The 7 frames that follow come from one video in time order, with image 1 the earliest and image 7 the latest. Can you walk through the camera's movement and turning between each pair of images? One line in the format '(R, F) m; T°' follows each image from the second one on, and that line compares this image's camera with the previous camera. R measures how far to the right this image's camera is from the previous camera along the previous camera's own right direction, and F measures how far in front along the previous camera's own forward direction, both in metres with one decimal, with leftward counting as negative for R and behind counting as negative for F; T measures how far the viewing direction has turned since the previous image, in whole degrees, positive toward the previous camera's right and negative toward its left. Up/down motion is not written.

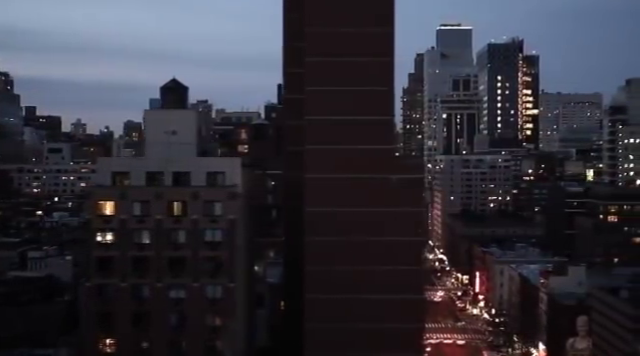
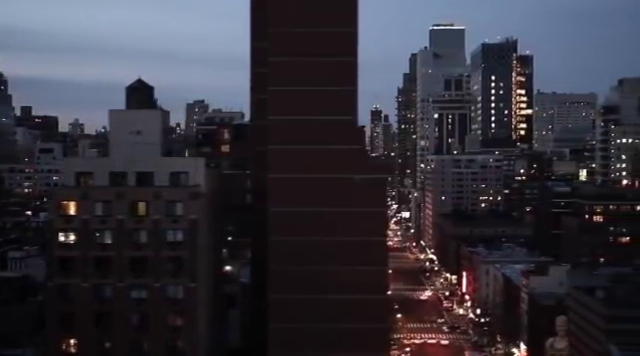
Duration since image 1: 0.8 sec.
(+0.7, 0.0) m; 0°
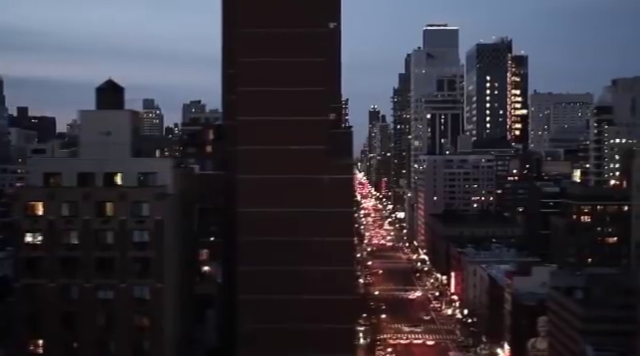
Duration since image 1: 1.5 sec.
(+0.6, 0.0) m; 0°
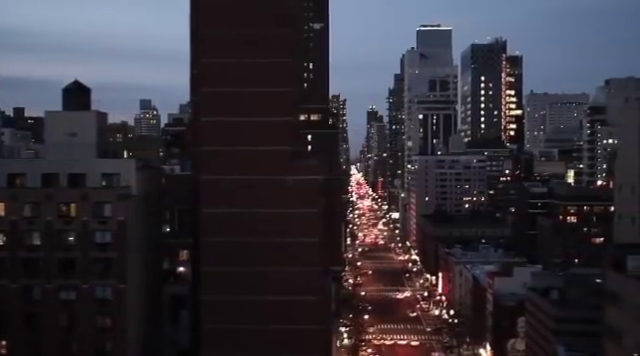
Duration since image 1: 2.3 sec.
(+0.7, 0.0) m; 0°
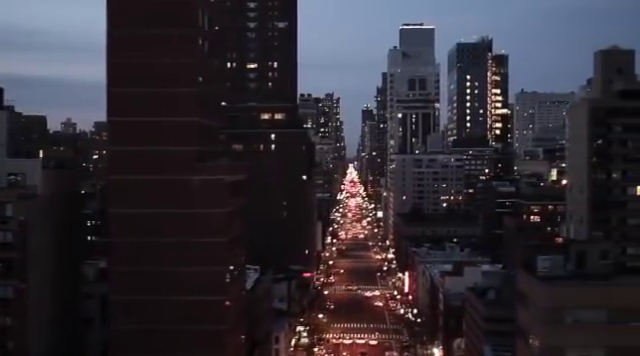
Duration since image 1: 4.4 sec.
(+1.7, 0.0) m; 0°
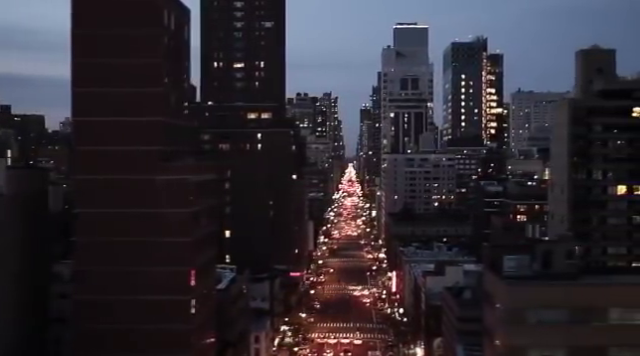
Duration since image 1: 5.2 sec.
(+0.7, 0.0) m; 0°
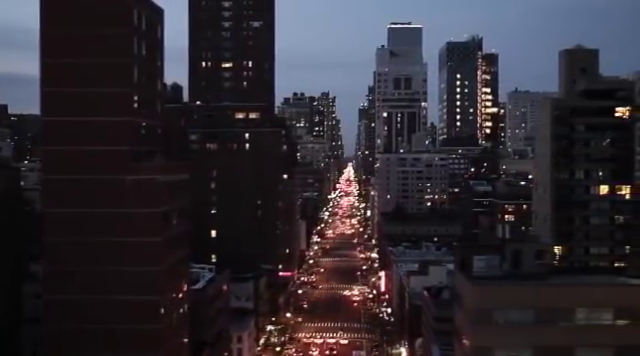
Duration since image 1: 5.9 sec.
(+0.6, 0.0) m; 0°
